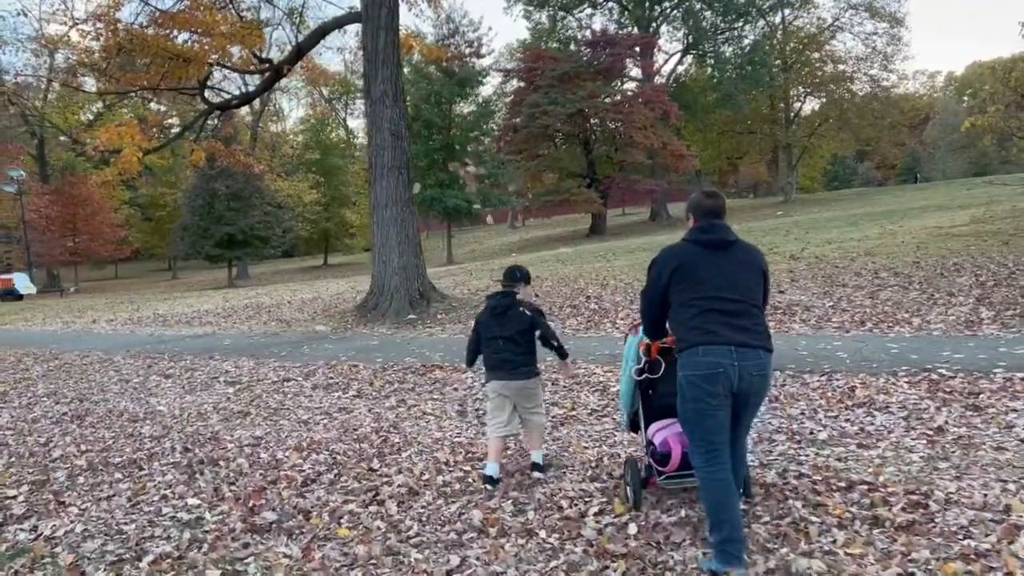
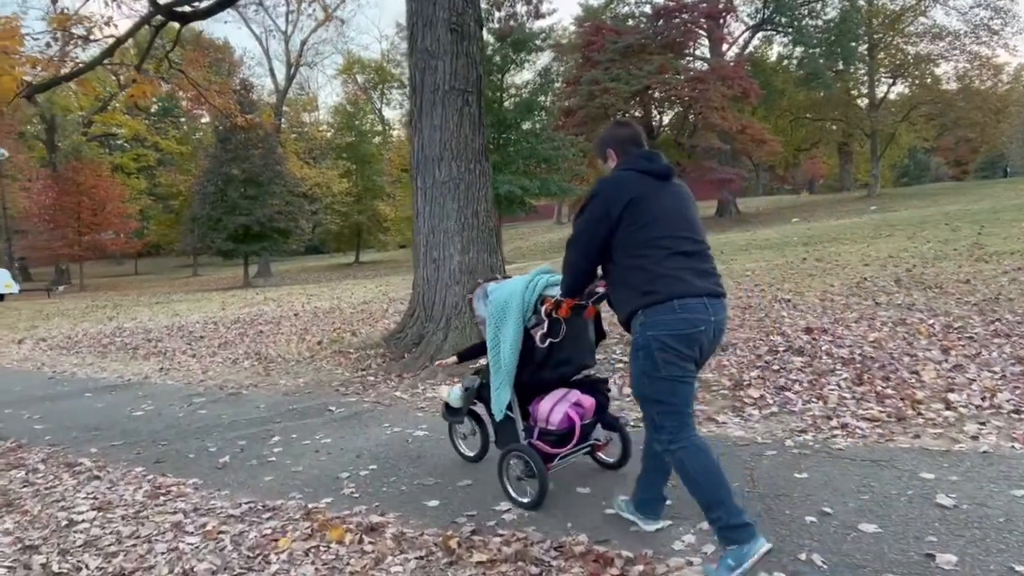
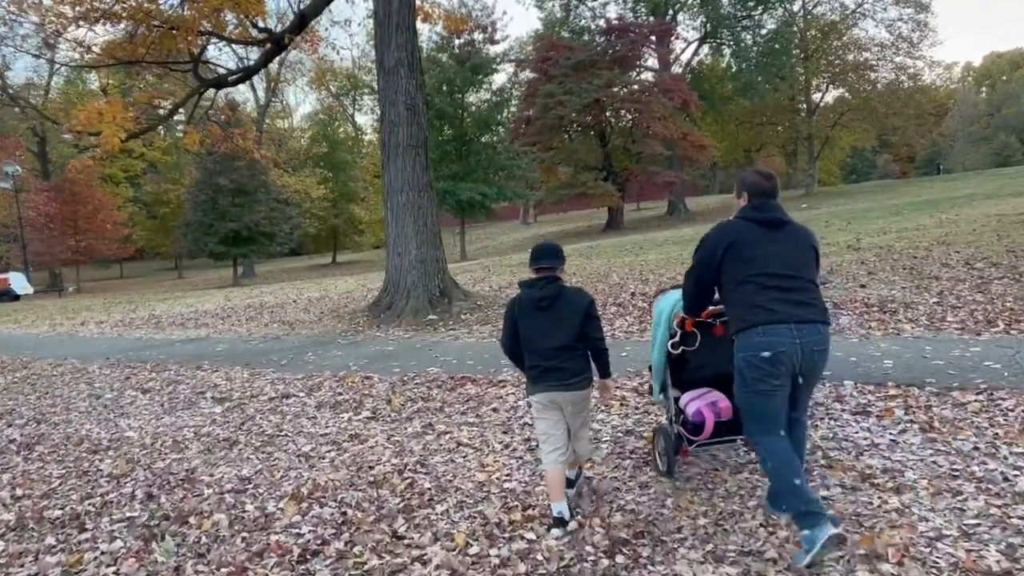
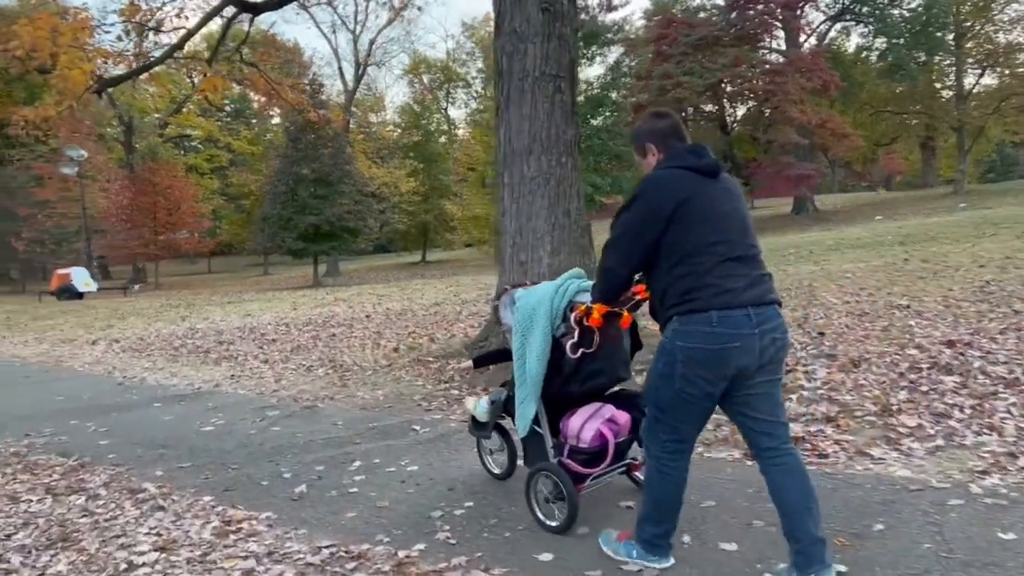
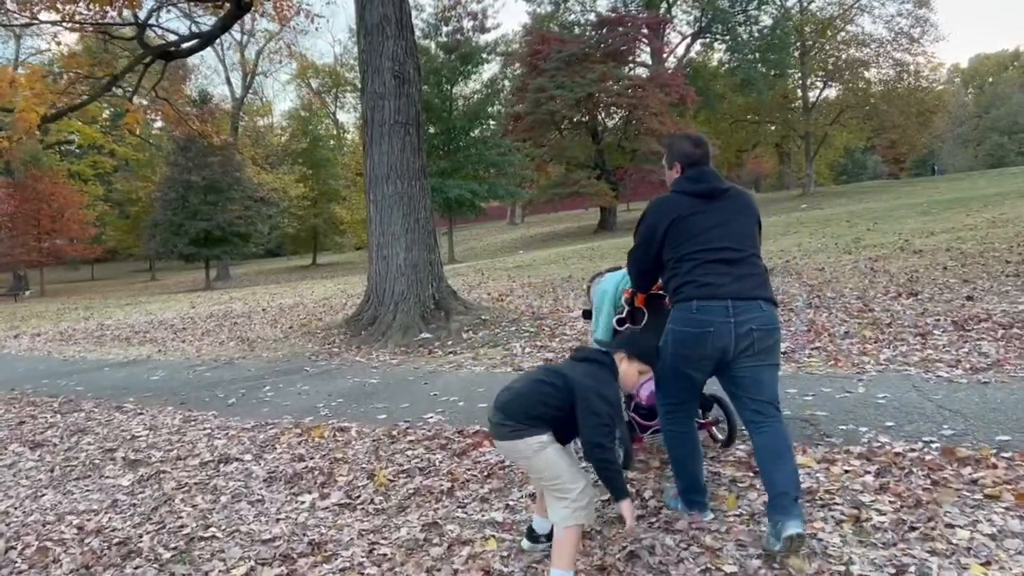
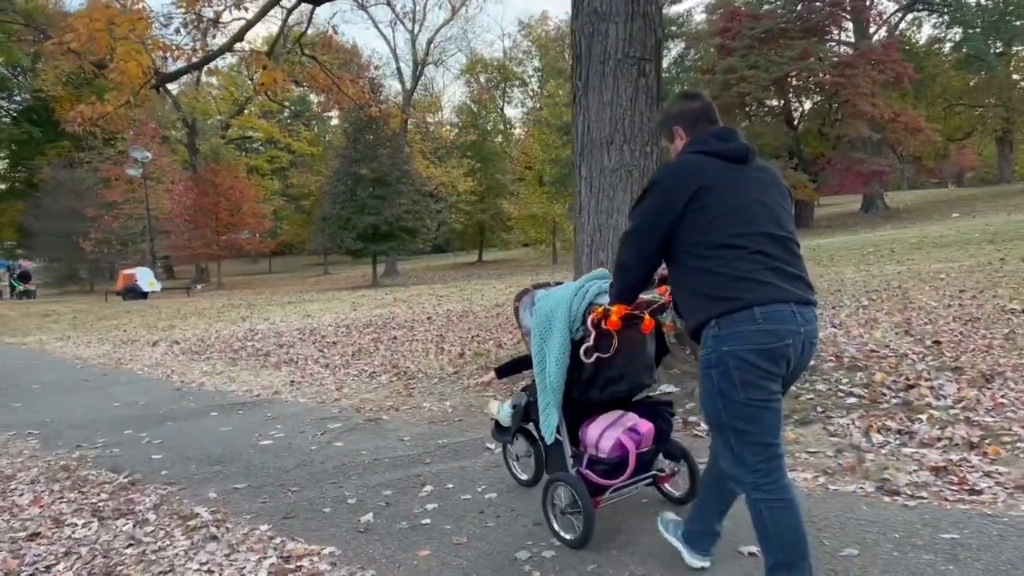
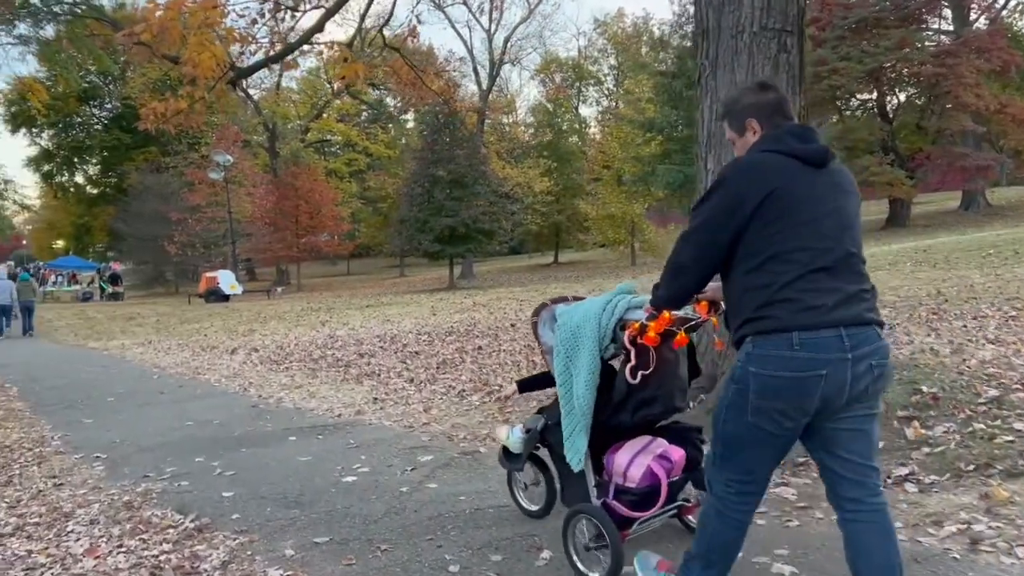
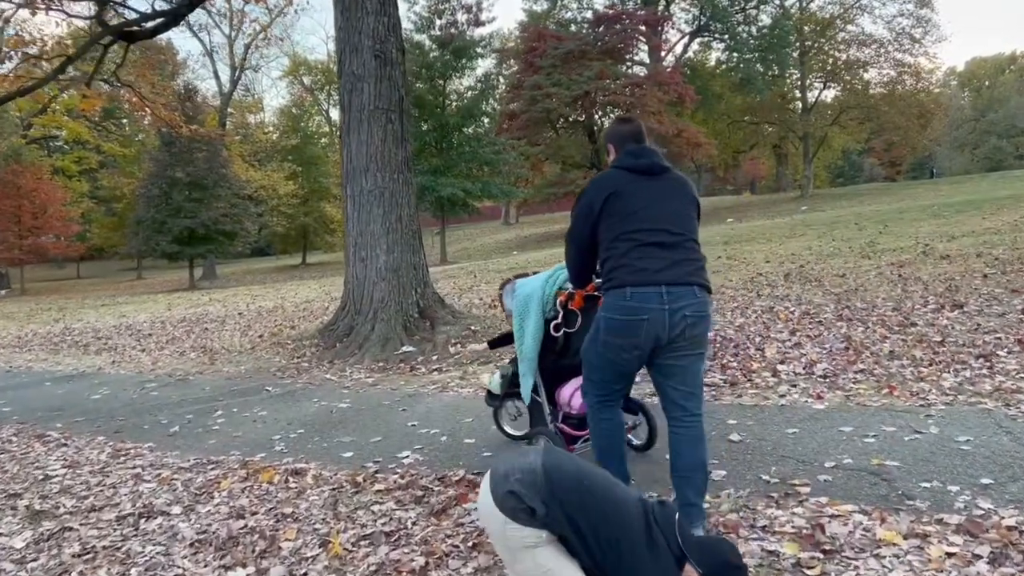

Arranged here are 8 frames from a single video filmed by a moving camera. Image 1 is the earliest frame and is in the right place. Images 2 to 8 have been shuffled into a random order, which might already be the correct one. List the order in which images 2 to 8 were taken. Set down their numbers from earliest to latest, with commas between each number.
3, 5, 8, 2, 4, 6, 7
